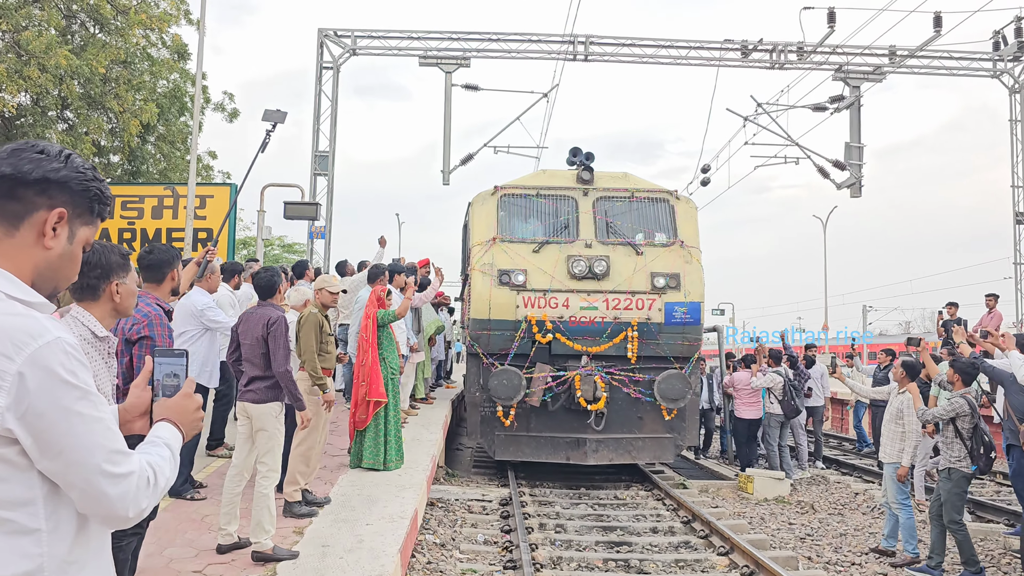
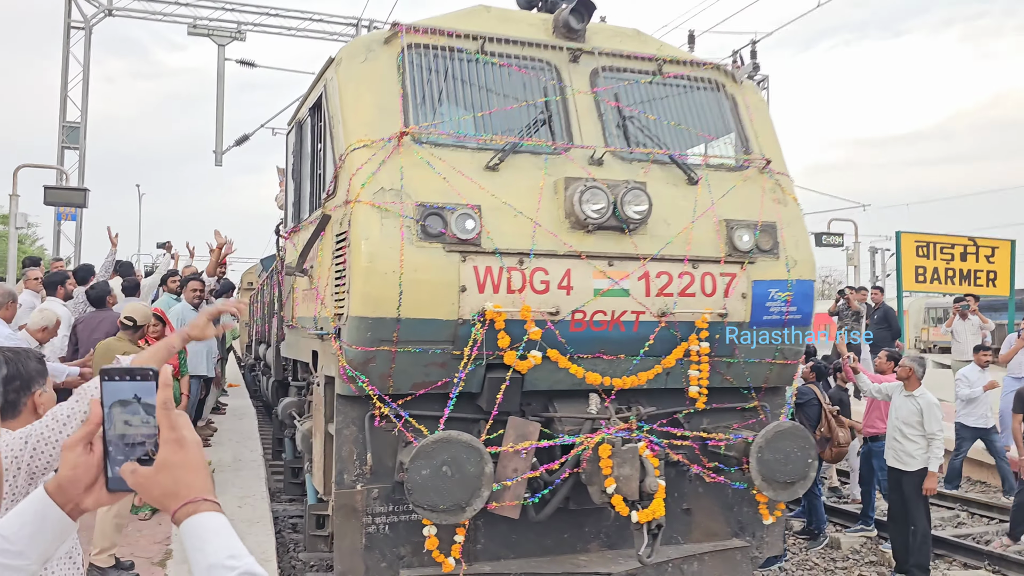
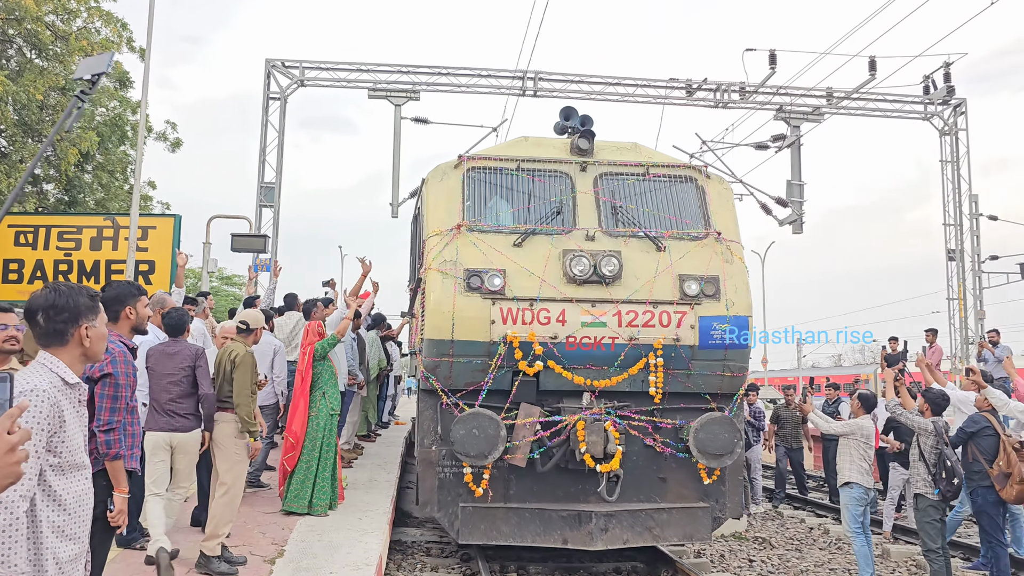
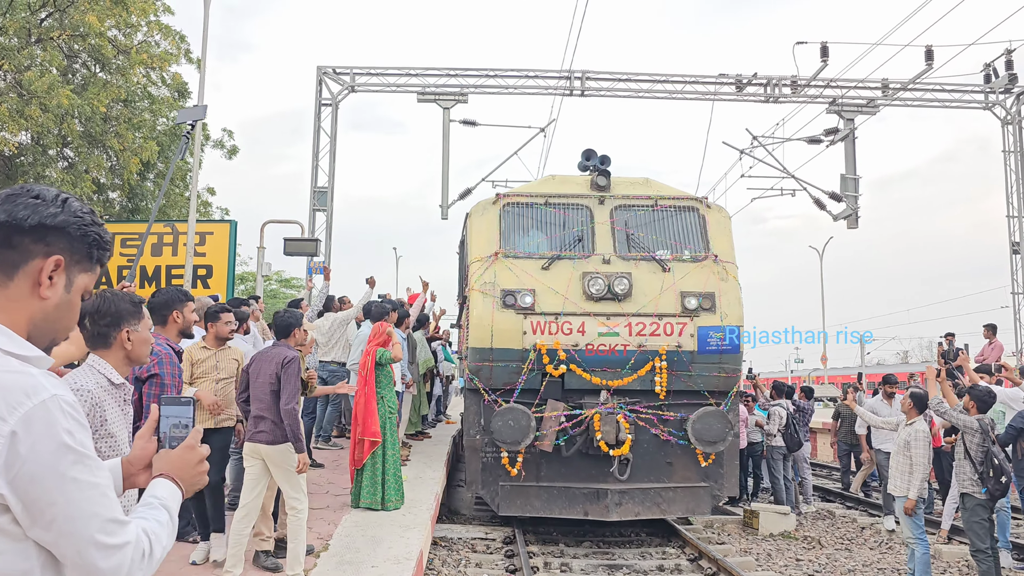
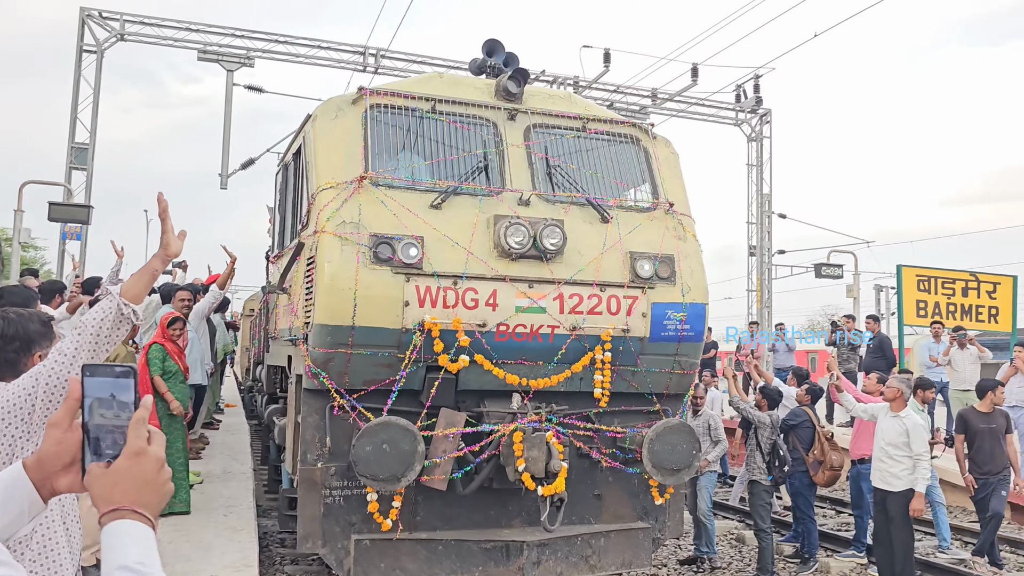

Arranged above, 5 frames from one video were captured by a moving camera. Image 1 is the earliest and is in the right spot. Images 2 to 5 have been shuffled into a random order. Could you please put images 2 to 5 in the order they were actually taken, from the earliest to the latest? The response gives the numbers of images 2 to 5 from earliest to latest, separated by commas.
4, 3, 5, 2
